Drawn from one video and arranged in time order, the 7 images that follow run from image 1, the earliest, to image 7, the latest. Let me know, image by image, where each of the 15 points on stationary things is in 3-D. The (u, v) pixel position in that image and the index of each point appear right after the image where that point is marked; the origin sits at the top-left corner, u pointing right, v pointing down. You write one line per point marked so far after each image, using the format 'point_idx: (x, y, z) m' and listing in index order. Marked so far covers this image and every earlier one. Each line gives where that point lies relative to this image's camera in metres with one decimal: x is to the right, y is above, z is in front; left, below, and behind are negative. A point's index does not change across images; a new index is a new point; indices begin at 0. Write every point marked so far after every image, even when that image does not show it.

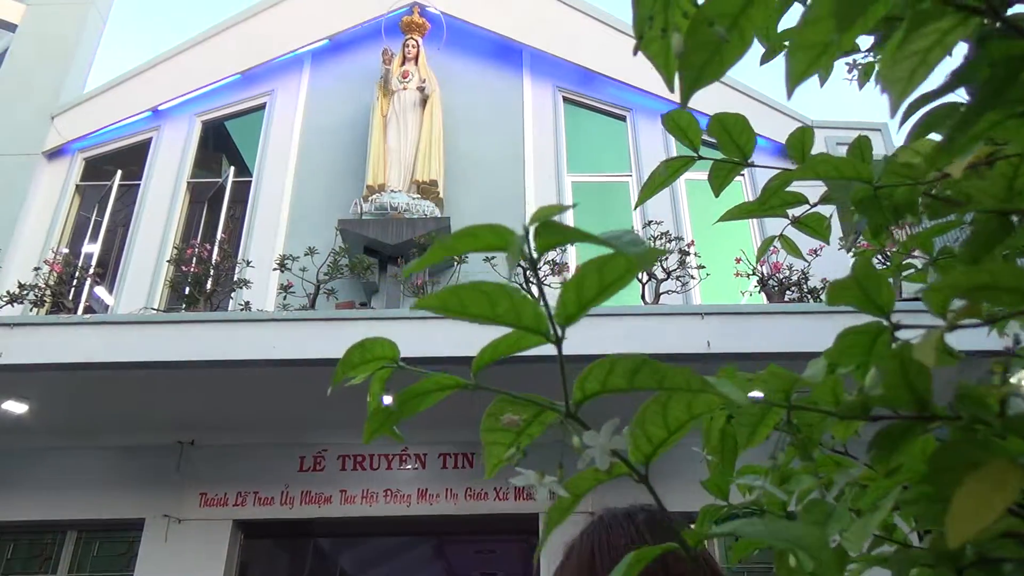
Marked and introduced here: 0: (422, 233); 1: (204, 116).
0: (-0.7, +0.4, +7.4) m
1: (-2.6, +1.5, +8.3) m
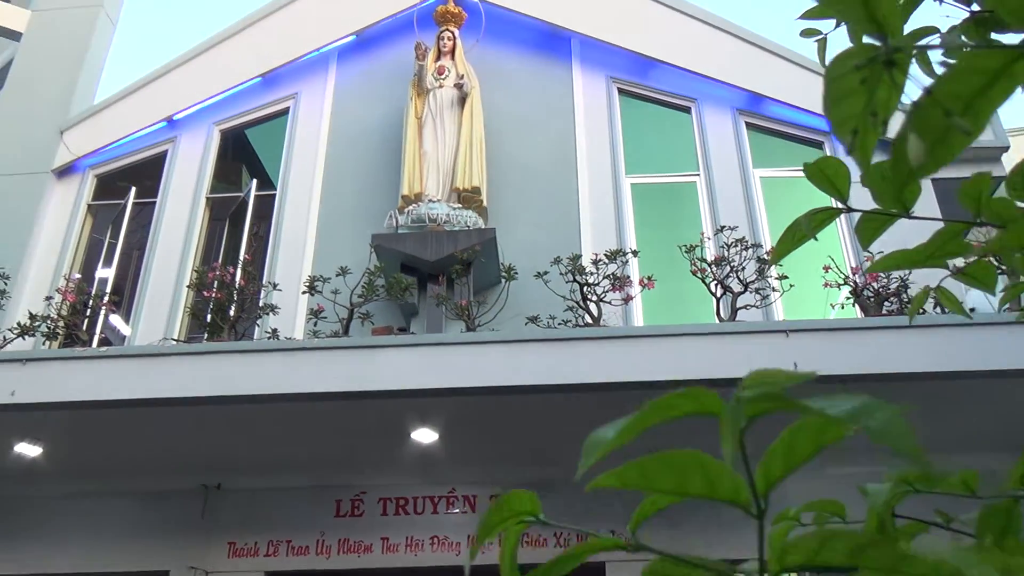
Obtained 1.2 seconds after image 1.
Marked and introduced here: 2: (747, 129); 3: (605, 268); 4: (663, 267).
0: (-0.3, +0.3, +6.5) m
1: (-2.2, +1.3, +7.5) m
2: (+1.8, +1.2, +7.4) m
3: (+0.6, +0.1, +6.8) m
4: (+1.1, +0.1, +7.0) m
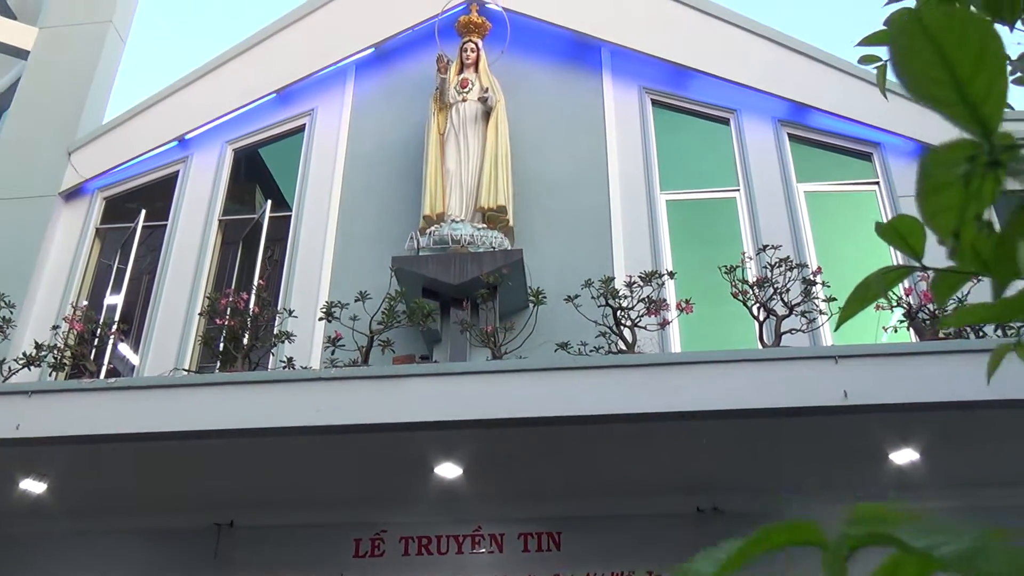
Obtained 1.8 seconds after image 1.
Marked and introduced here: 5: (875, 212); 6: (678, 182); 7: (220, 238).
0: (-0.1, +0.1, +6.1) m
1: (-2.0, +1.1, +7.2) m
2: (+2.0, +1.0, +7.0) m
3: (+0.8, 0.0, +6.4) m
4: (+1.3, 0.0, +6.6) m
5: (+2.5, +0.5, +6.7) m
6: (+1.2, +0.7, +6.9) m
7: (-2.1, +0.4, +6.9) m
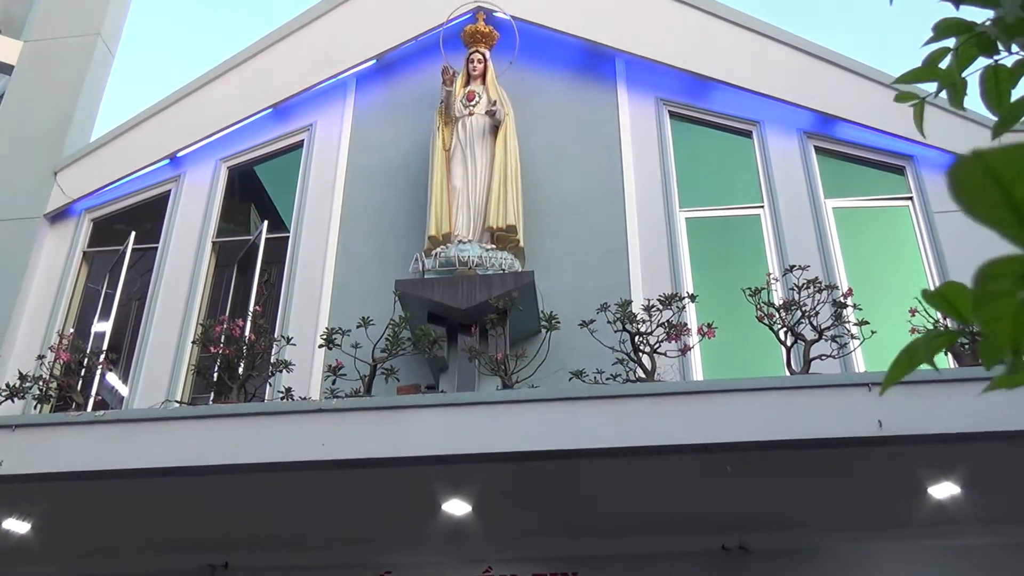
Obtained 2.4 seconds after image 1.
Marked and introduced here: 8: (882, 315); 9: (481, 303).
0: (-0.1, 0.0, +5.7) m
1: (-2.0, +0.9, +6.9) m
2: (+2.0, +0.9, +6.6) m
3: (+0.9, -0.2, +6.0) m
4: (+1.3, -0.2, +6.1) m
5: (+2.5, +0.4, +6.3) m
6: (+1.2, +0.6, +6.5) m
7: (-2.0, +0.2, +6.5) m
8: (+2.3, -0.2, +6.1) m
9: (-0.2, -0.1, +5.7) m
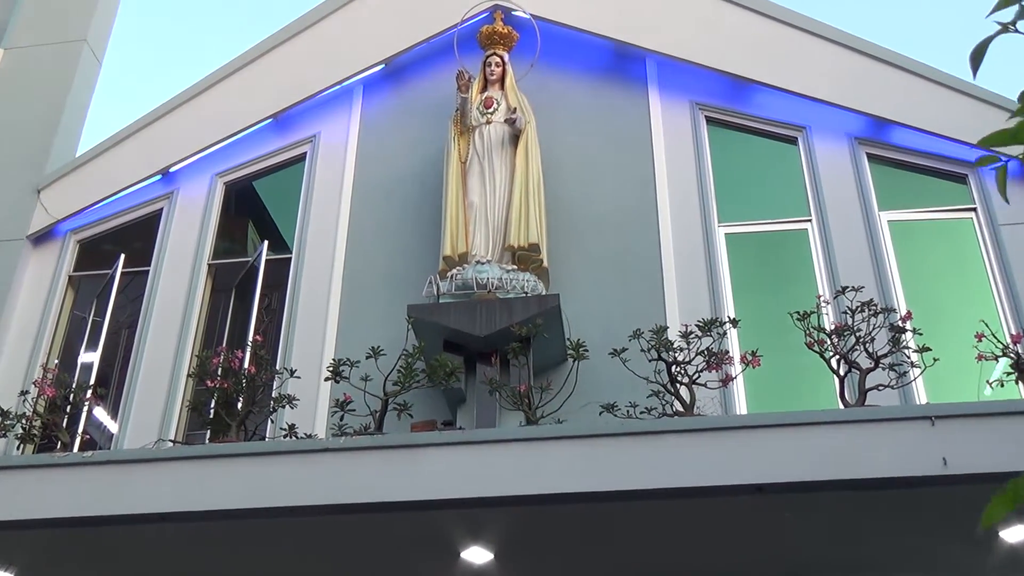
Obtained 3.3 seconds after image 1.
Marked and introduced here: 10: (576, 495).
0: (0.0, -0.1, +5.1) m
1: (-1.8, +0.7, +6.4) m
2: (+2.2, +0.8, +6.0) m
3: (+1.0, -0.3, +5.4) m
4: (+1.5, -0.3, +5.5) m
5: (+2.7, +0.3, +5.7) m
6: (+1.4, +0.5, +5.9) m
7: (-1.8, 0.0, +6.0) m
8: (+2.4, -0.3, +5.4) m
9: (-0.1, -0.2, +5.2) m
10: (+0.3, -0.9, +4.4) m
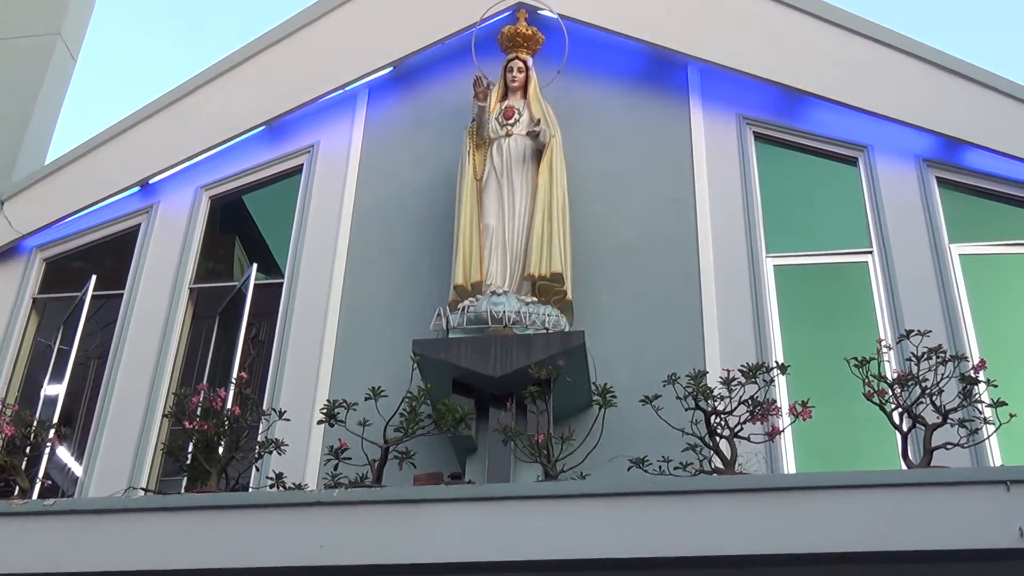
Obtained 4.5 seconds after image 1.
0: (+0.1, -0.3, +4.4) m
1: (-1.7, +0.5, +5.8) m
2: (+2.3, +0.5, +5.3) m
3: (+1.1, -0.5, +4.6) m
4: (+1.6, -0.5, +4.8) m
5: (+2.8, 0.0, +5.0) m
6: (+1.5, +0.2, +5.2) m
7: (-1.7, -0.1, +5.3) m
8: (+2.5, -0.5, +4.7) m
9: (0.0, -0.4, +4.5) m
10: (+0.4, -1.0, +3.7) m
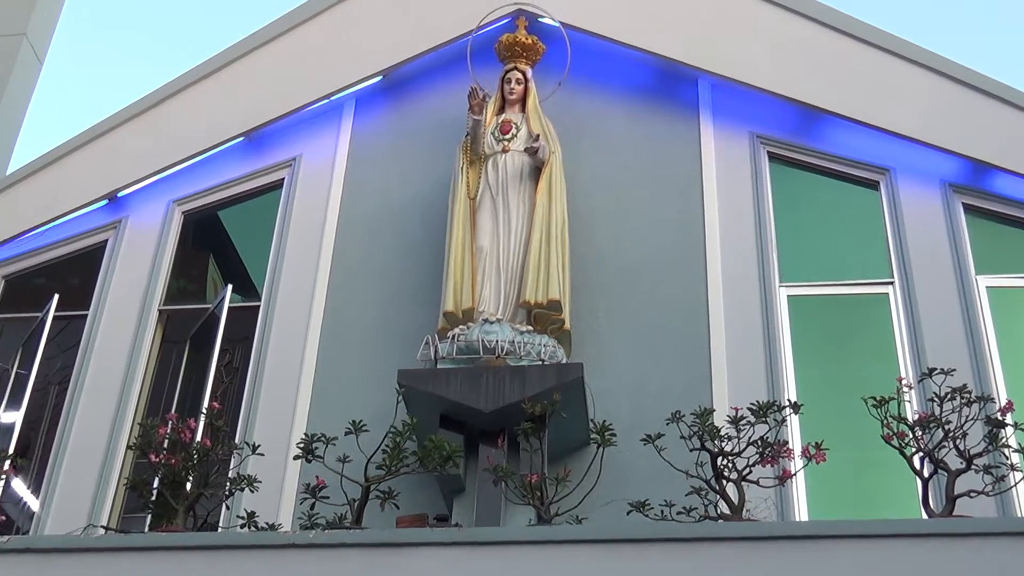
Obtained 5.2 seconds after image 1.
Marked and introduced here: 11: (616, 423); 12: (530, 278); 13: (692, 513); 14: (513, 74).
0: (+0.1, -0.4, +4.1) m
1: (-1.7, +0.4, +5.4) m
2: (+2.3, +0.3, +5.0) m
3: (+1.1, -0.6, +4.3) m
4: (+1.5, -0.6, +4.4) m
5: (+2.7, -0.1, +4.6) m
6: (+1.5, +0.1, +4.9) m
7: (-1.8, -0.3, +5.0) m
8: (+2.5, -0.6, +4.3) m
9: (0.0, -0.5, +4.1) m
10: (+0.3, -1.1, +3.3) m
11: (+0.5, -0.6, +4.5) m
12: (+0.1, 0.0, +4.5) m
13: (+0.8, -0.9, +4.1) m
14: (0.0, +1.1, +5.1) m
